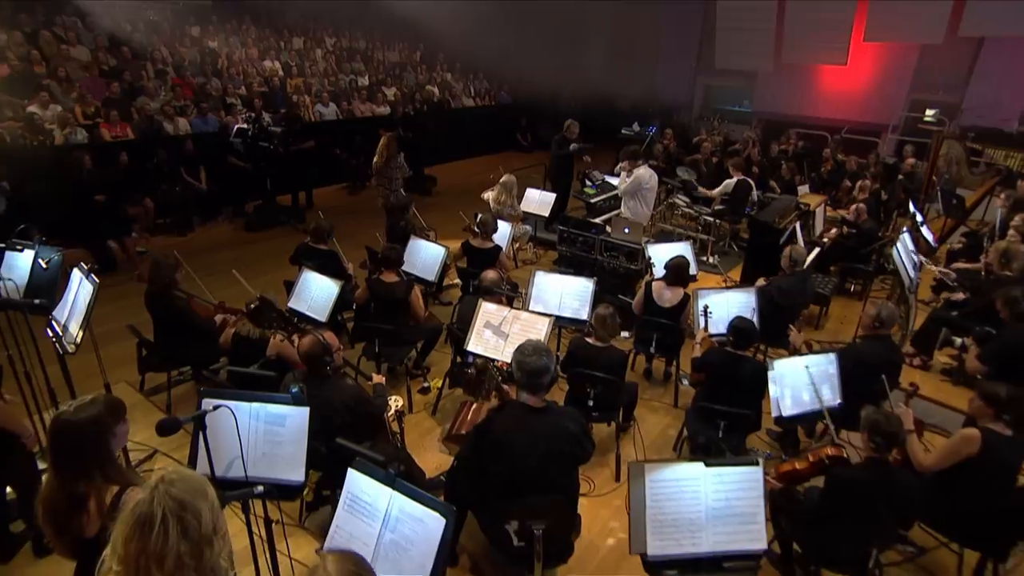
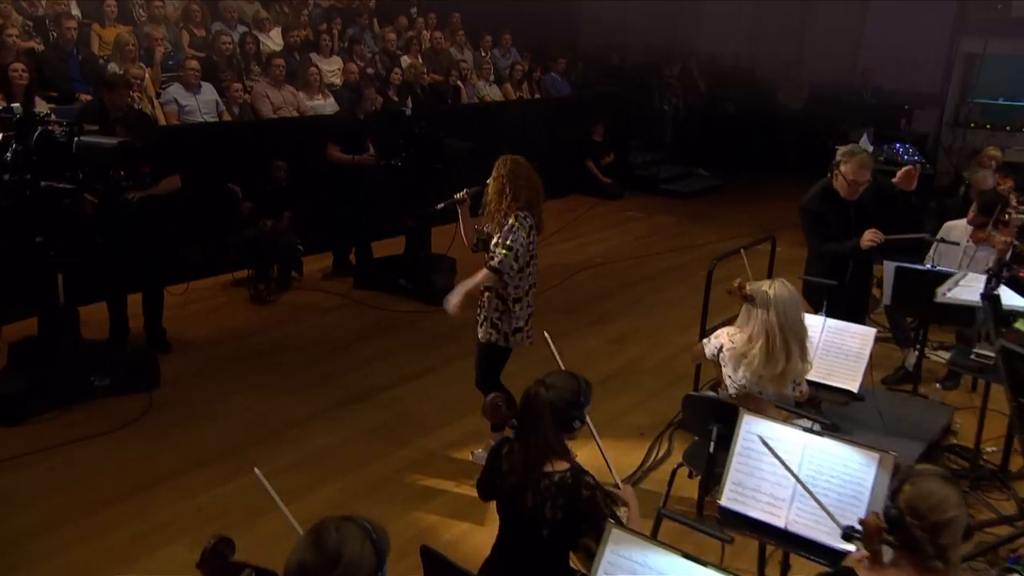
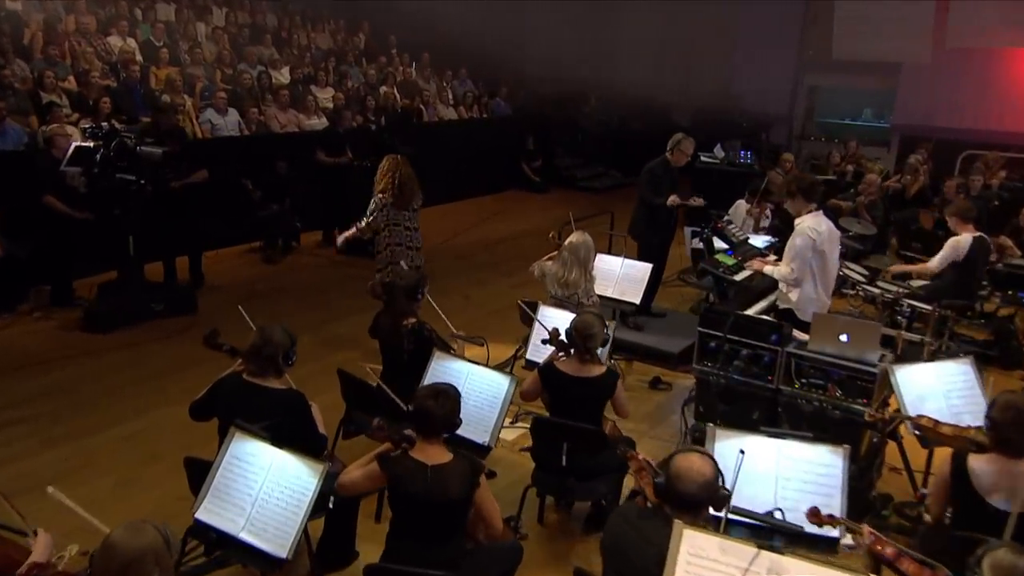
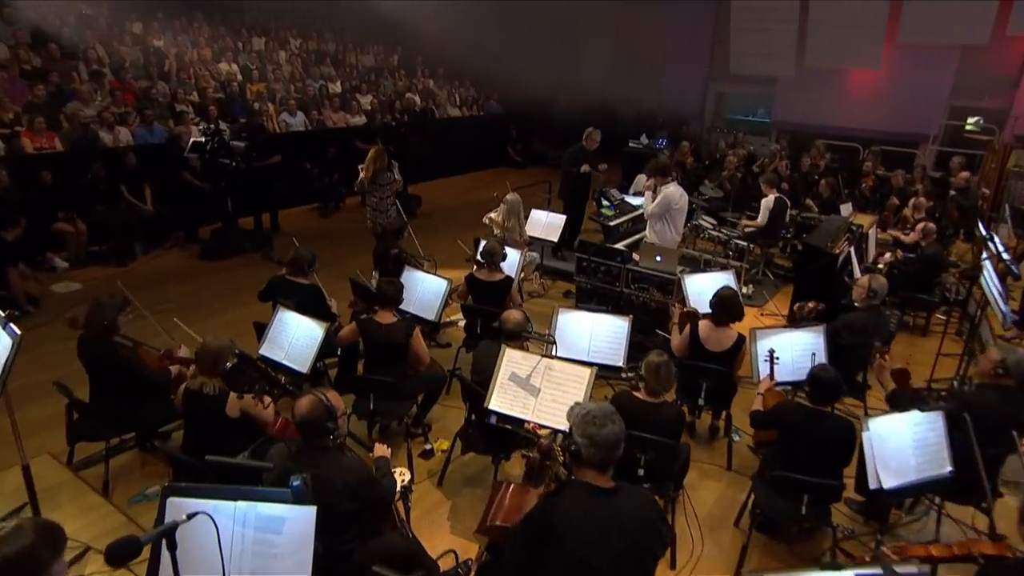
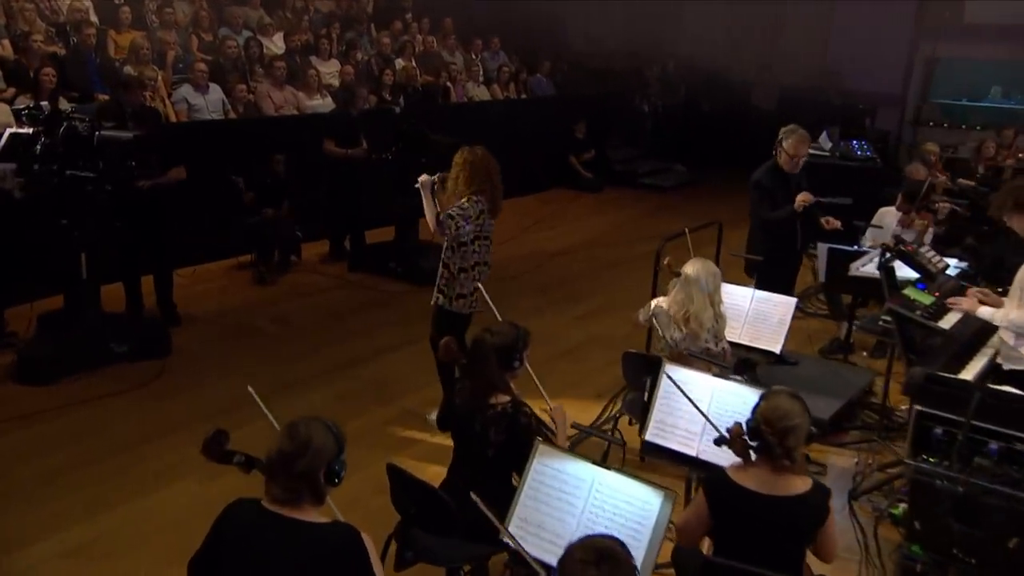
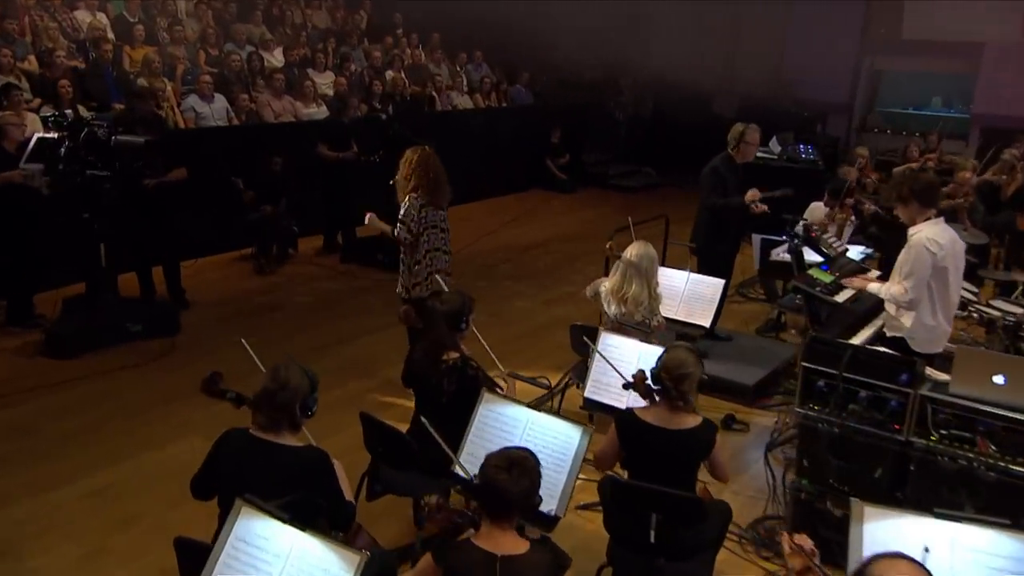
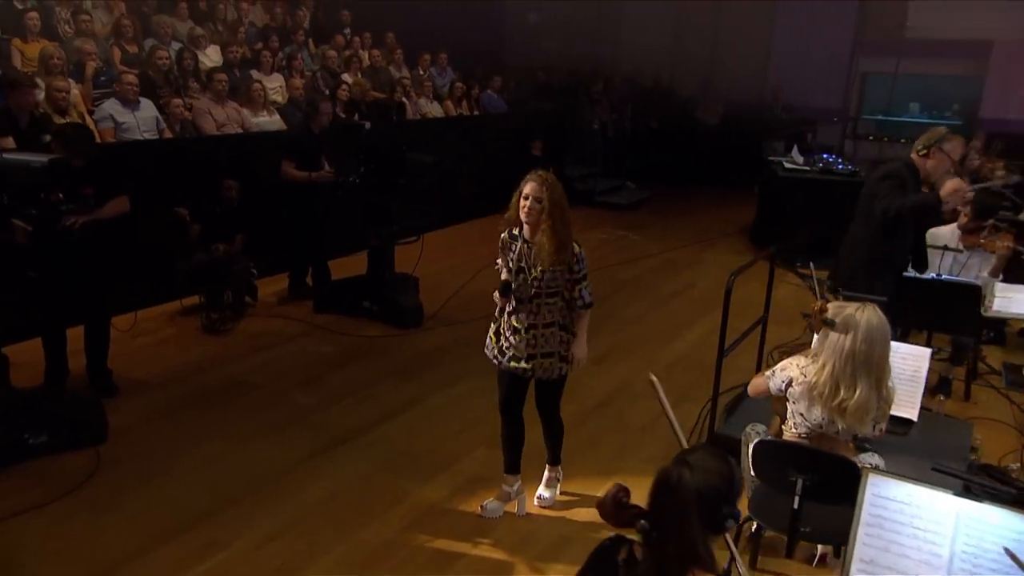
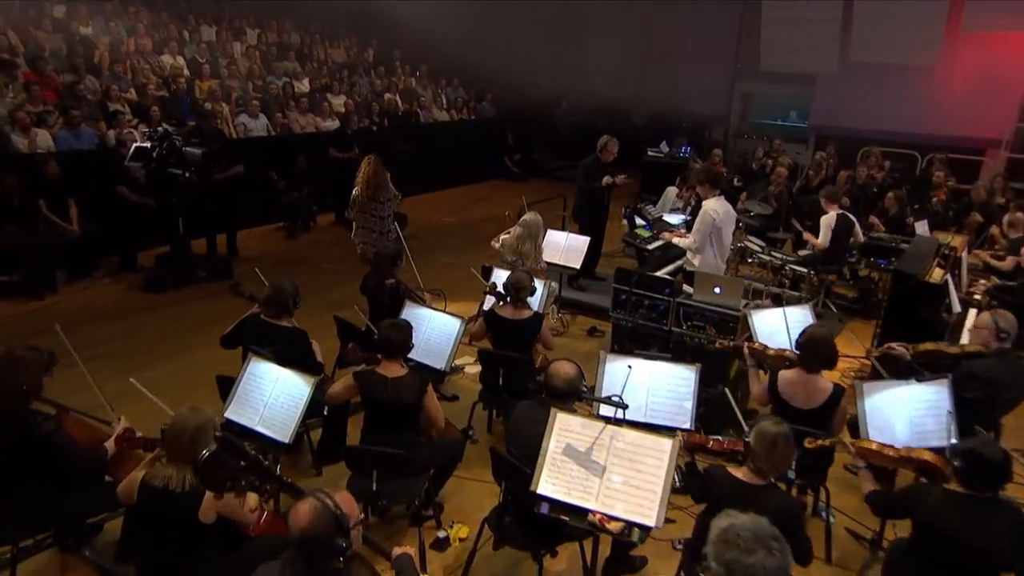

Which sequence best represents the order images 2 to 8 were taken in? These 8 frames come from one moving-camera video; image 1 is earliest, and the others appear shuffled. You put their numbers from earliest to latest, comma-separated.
4, 8, 3, 6, 5, 2, 7
